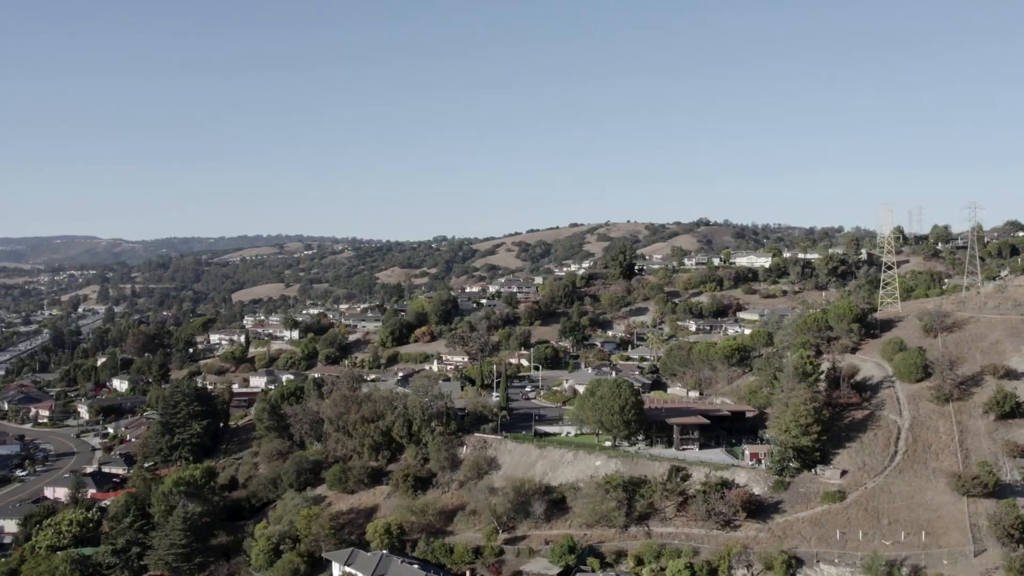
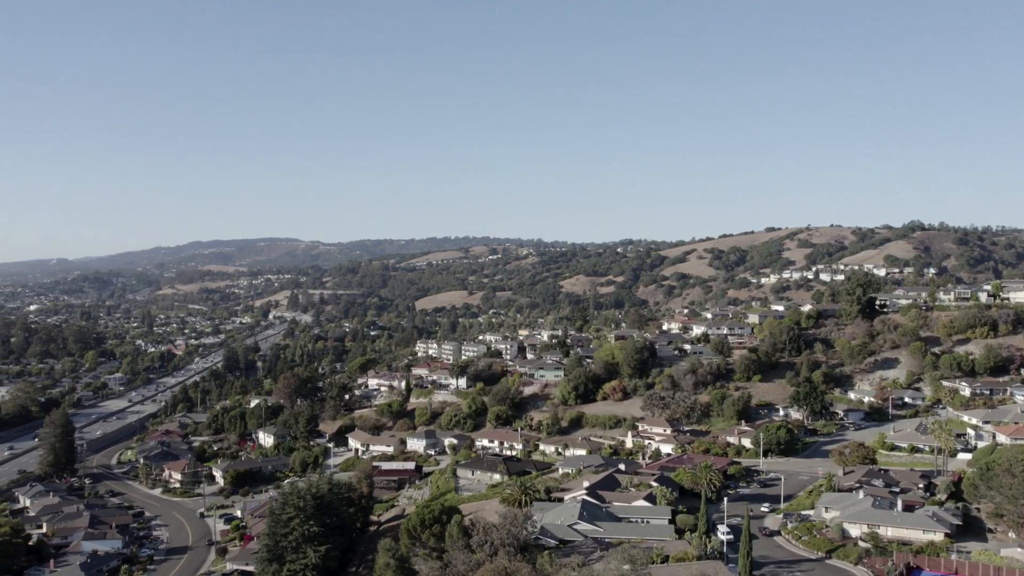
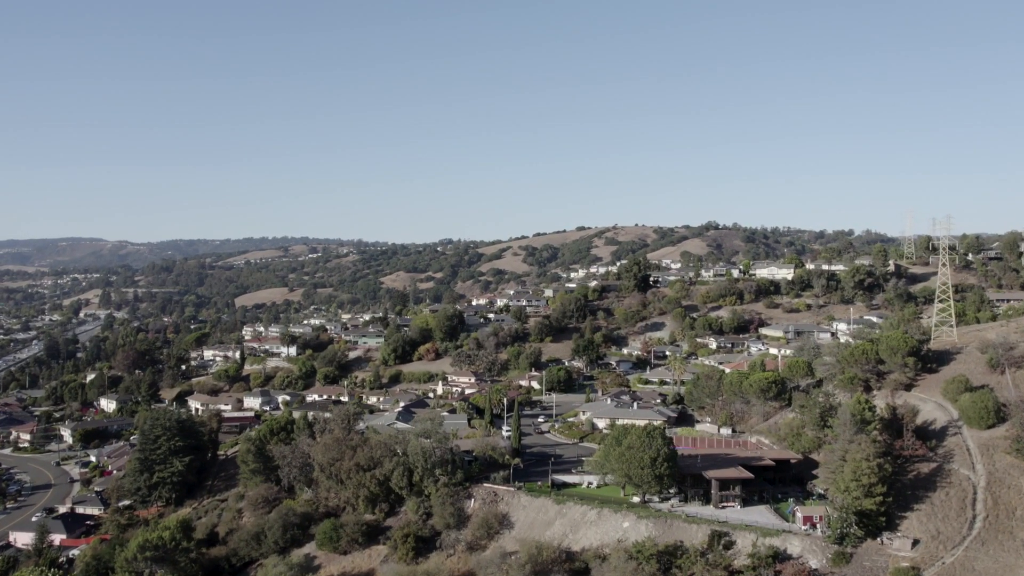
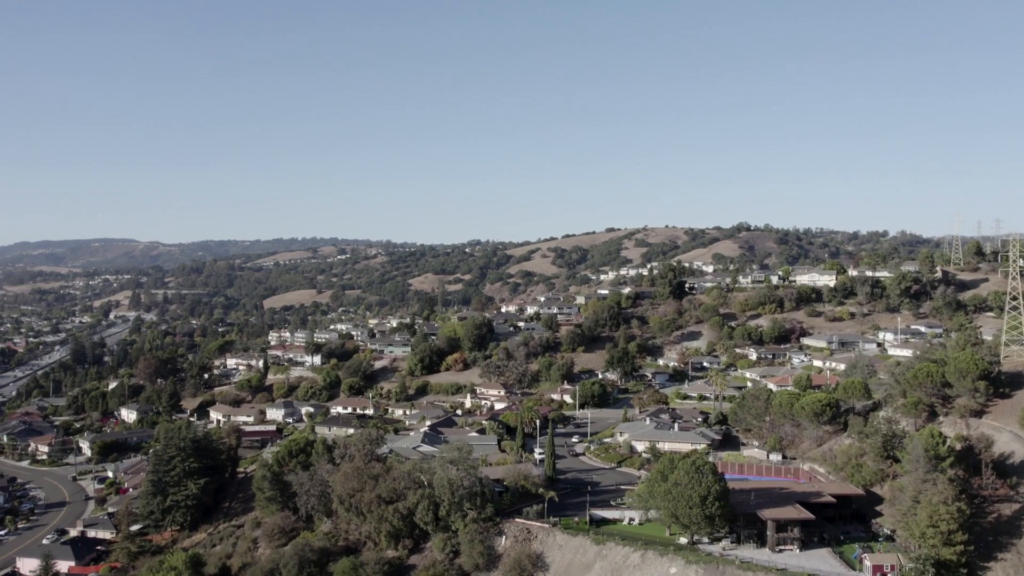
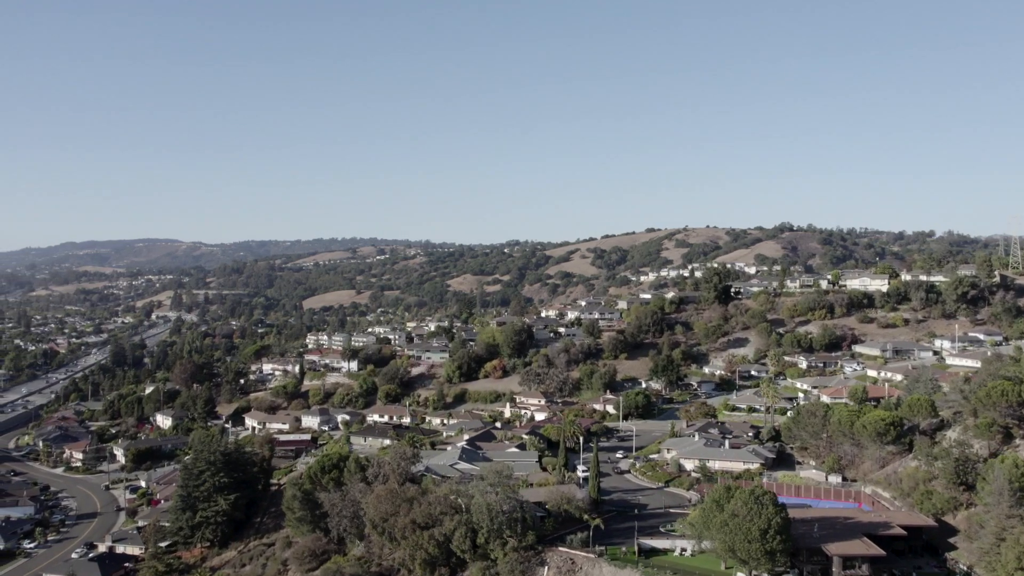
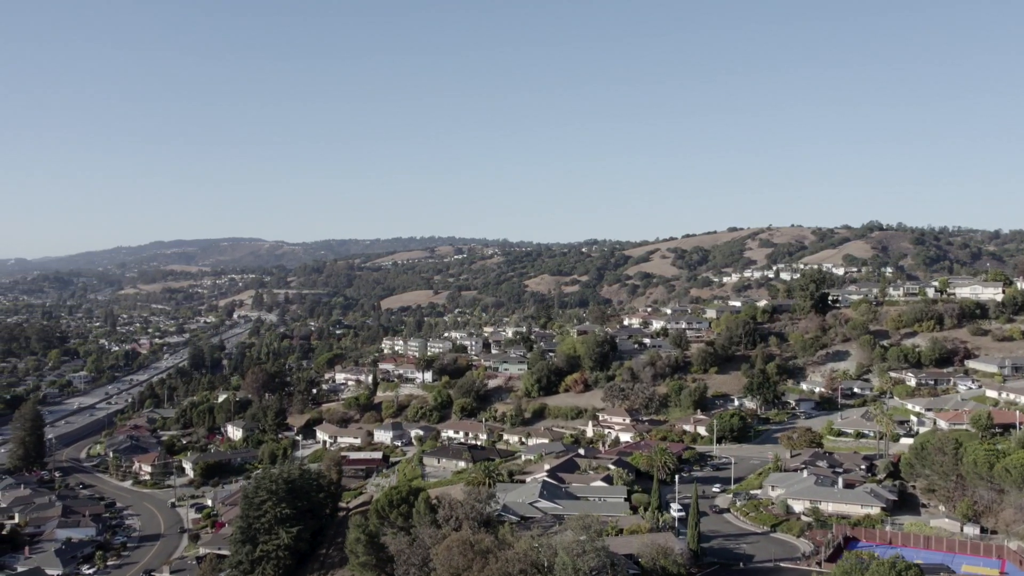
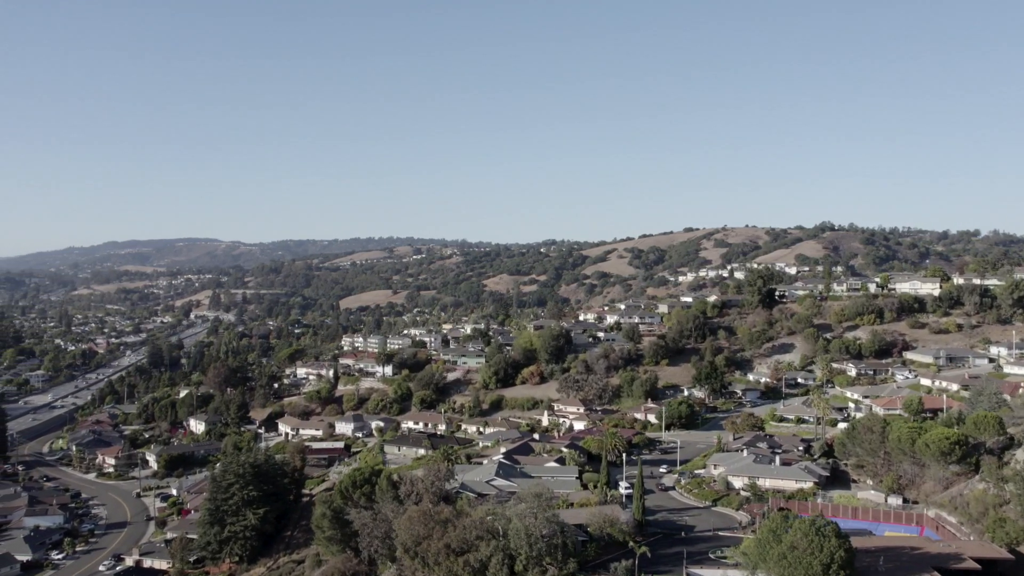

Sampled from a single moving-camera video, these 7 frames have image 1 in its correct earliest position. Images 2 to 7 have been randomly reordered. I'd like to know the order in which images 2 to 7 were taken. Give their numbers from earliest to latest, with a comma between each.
3, 4, 5, 7, 6, 2
